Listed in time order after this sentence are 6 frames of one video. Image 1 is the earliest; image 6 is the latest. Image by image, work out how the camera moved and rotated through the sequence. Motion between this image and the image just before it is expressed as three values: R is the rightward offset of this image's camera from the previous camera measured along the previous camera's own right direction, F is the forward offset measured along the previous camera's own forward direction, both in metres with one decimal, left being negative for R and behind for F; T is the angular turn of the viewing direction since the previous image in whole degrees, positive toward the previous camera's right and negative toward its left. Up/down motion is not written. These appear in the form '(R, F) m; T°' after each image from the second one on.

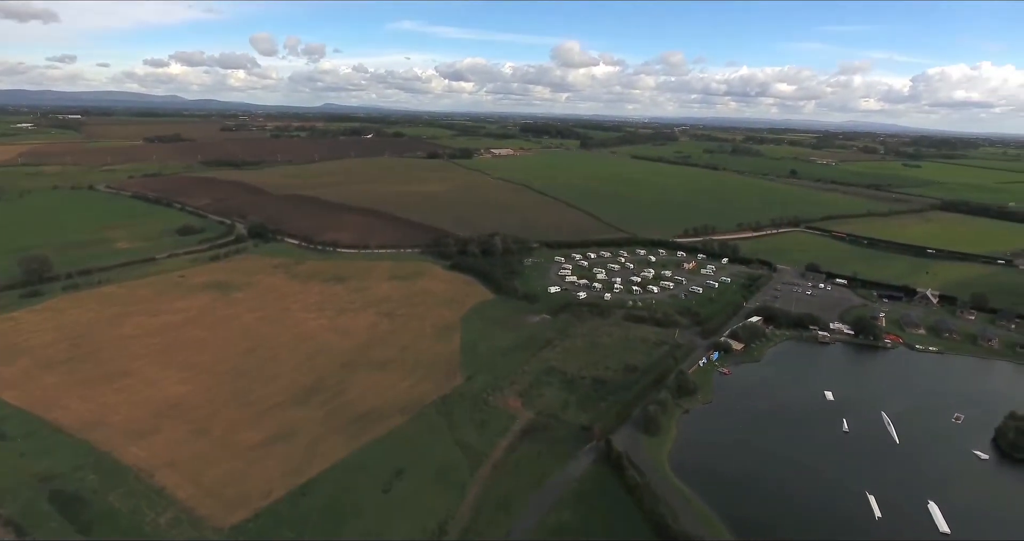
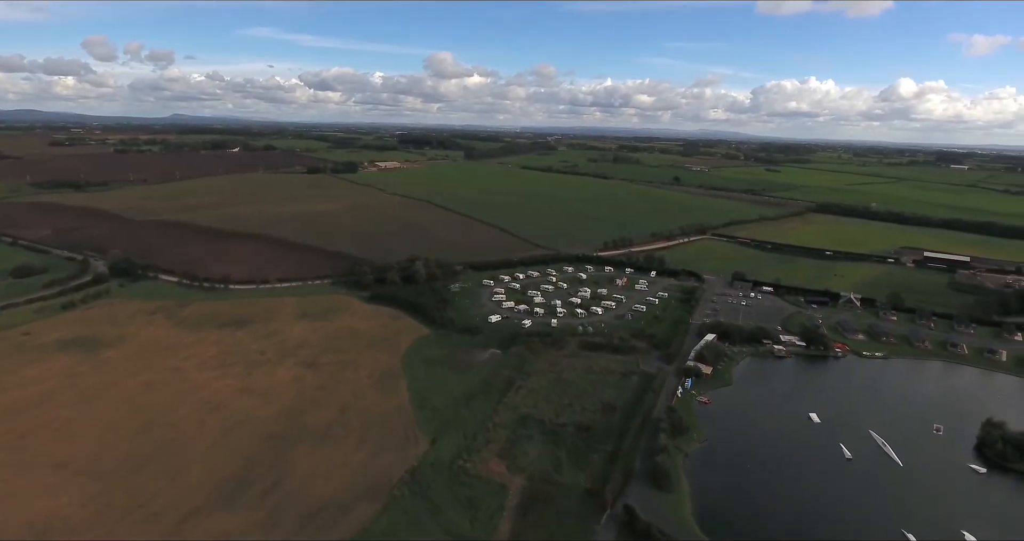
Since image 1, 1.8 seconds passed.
(-3.4, +4.3) m; +11°
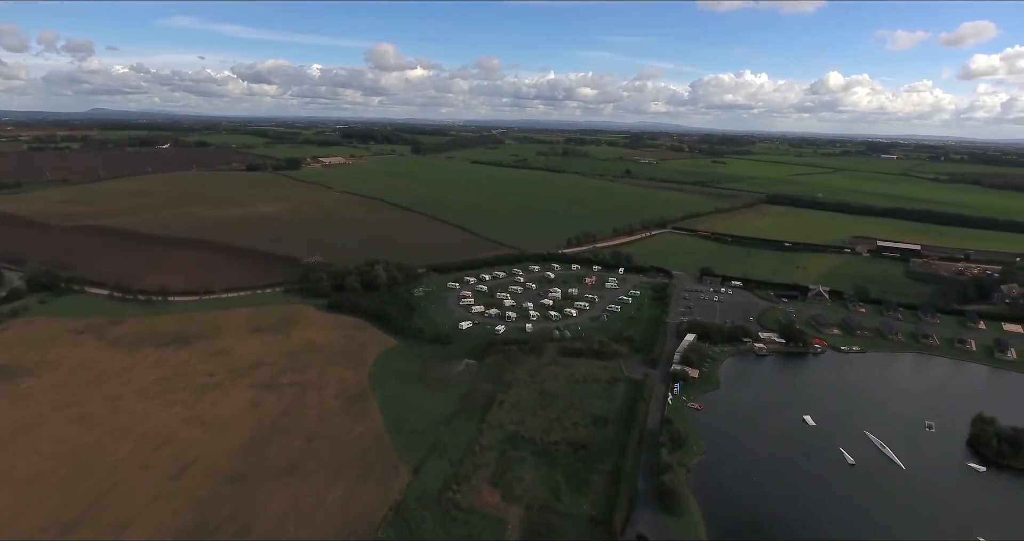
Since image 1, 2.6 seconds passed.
(-1.4, +2.1) m; +5°
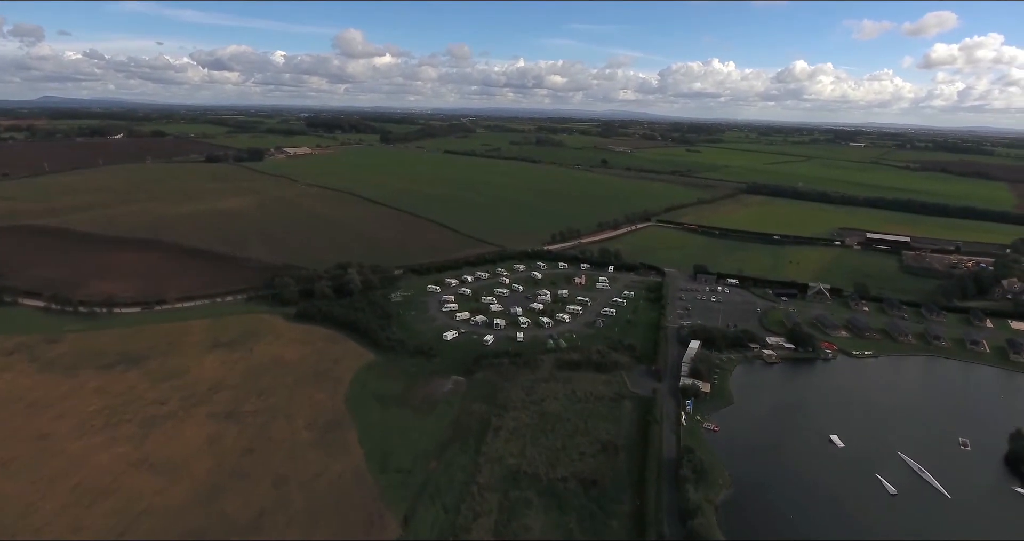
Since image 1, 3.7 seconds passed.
(-1.0, +3.1) m; +3°
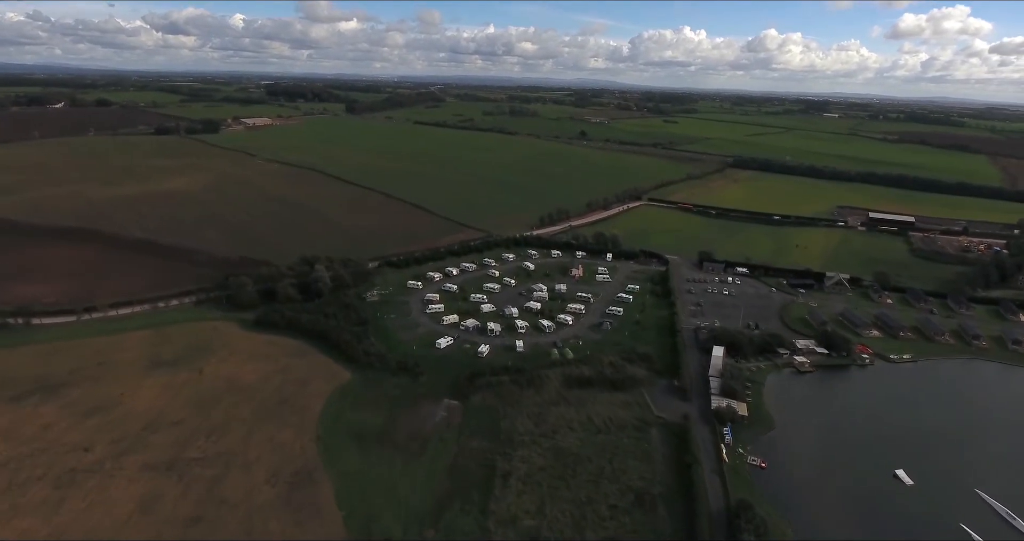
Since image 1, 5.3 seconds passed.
(-1.2, +4.5) m; +3°
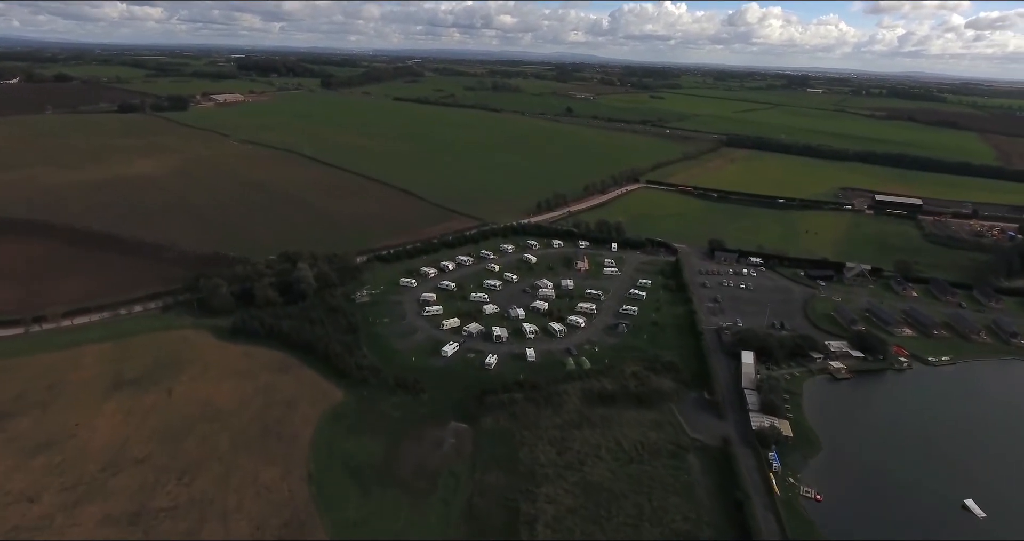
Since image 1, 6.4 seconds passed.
(-1.2, +2.9) m; +2°
